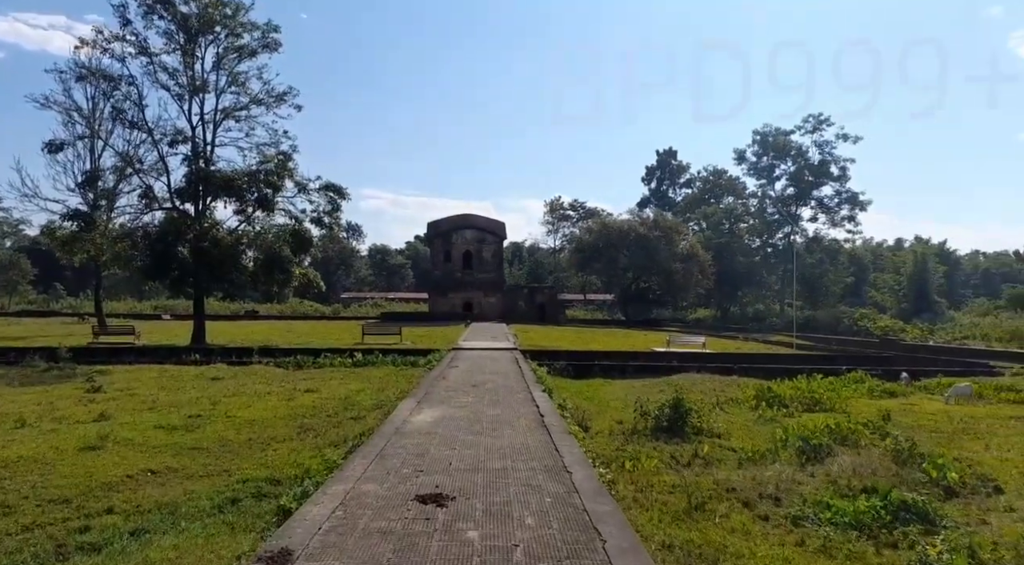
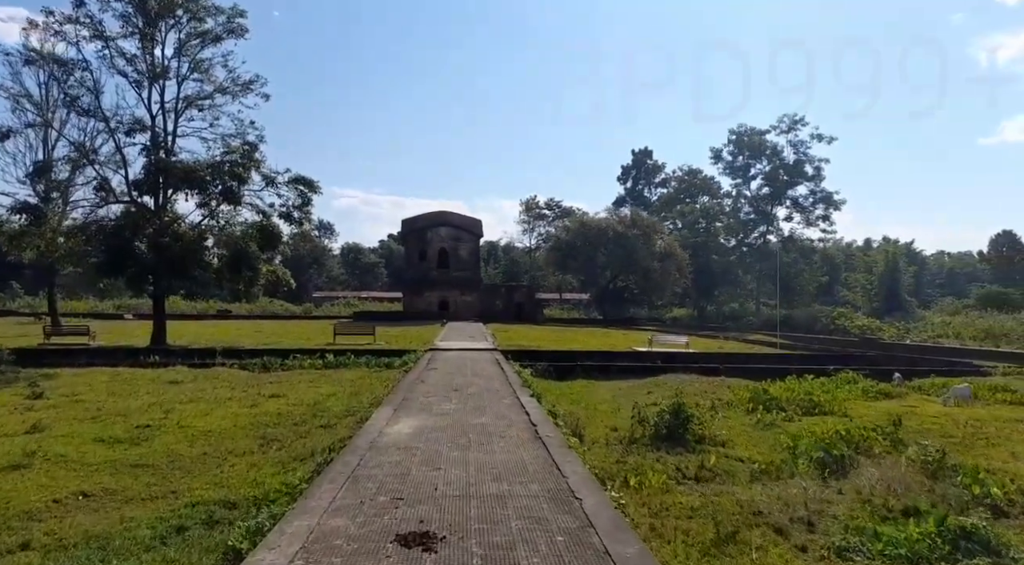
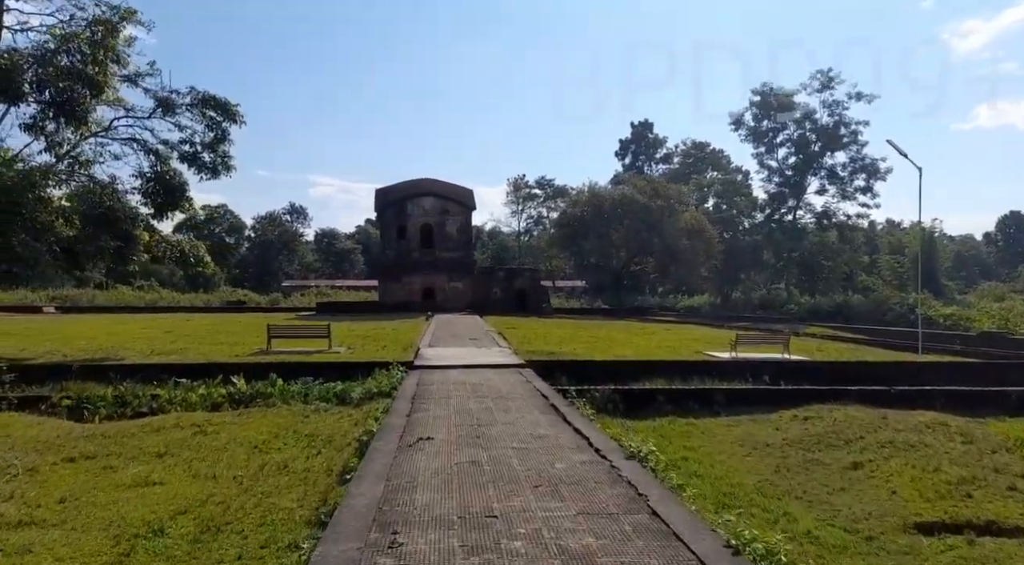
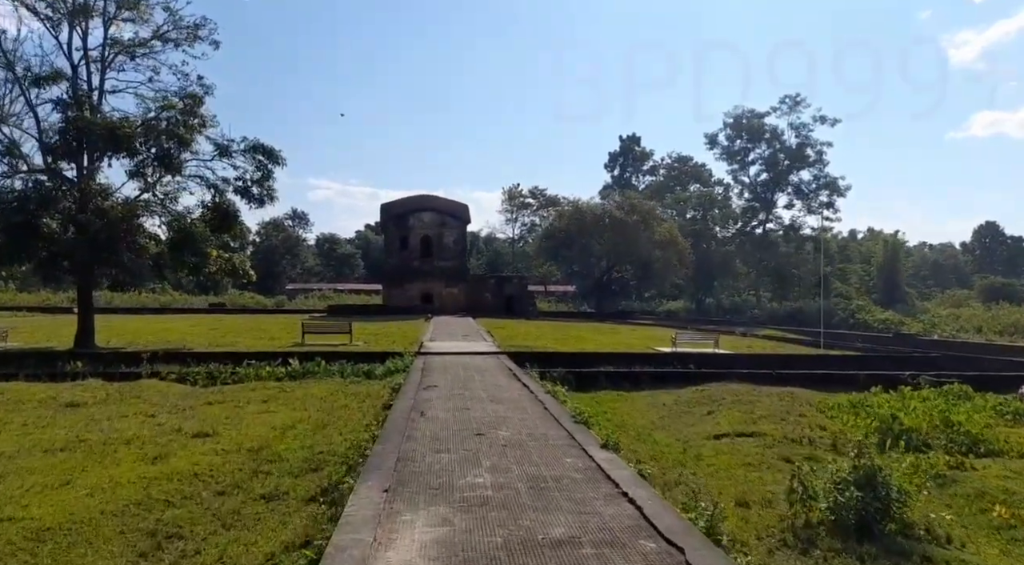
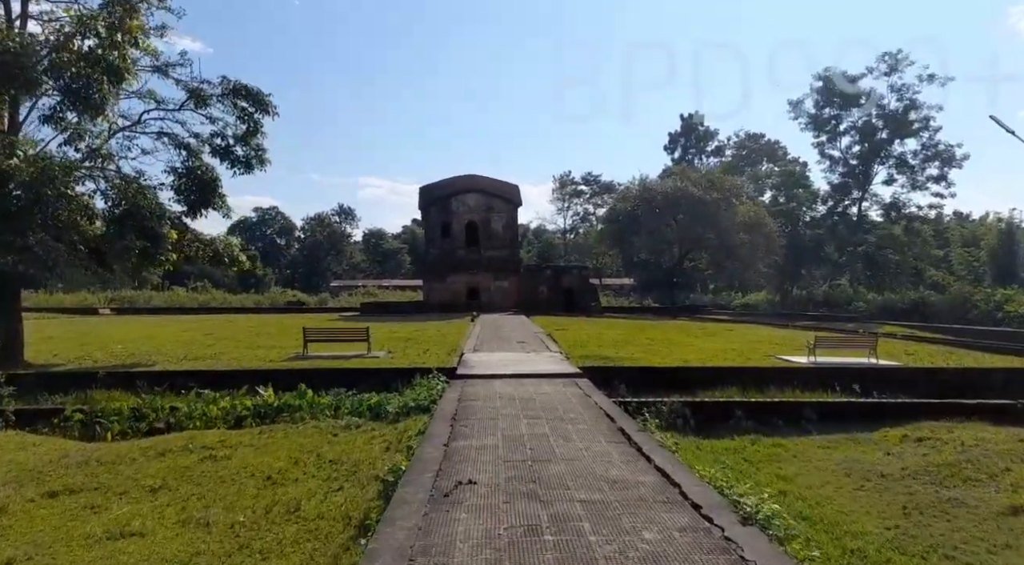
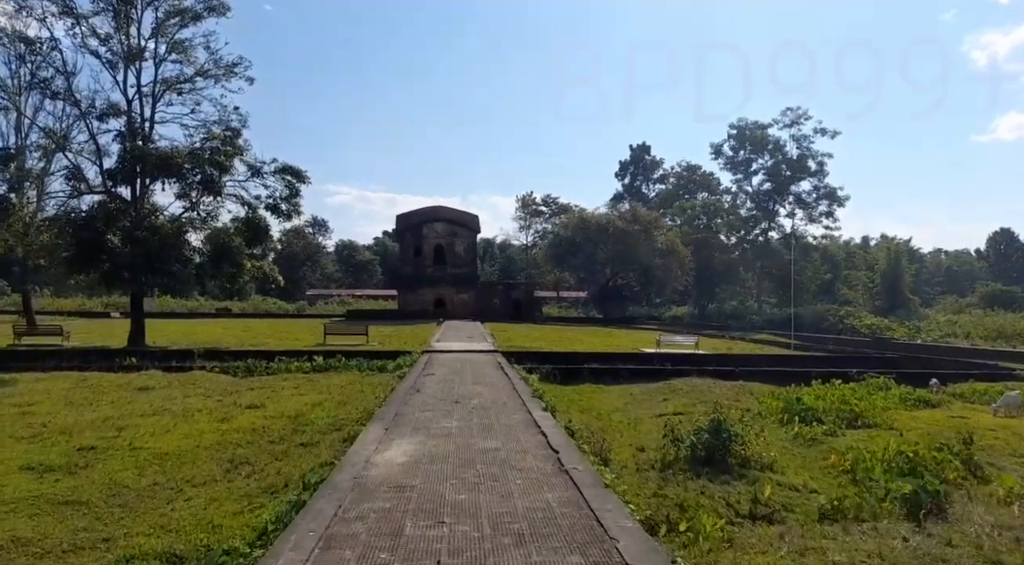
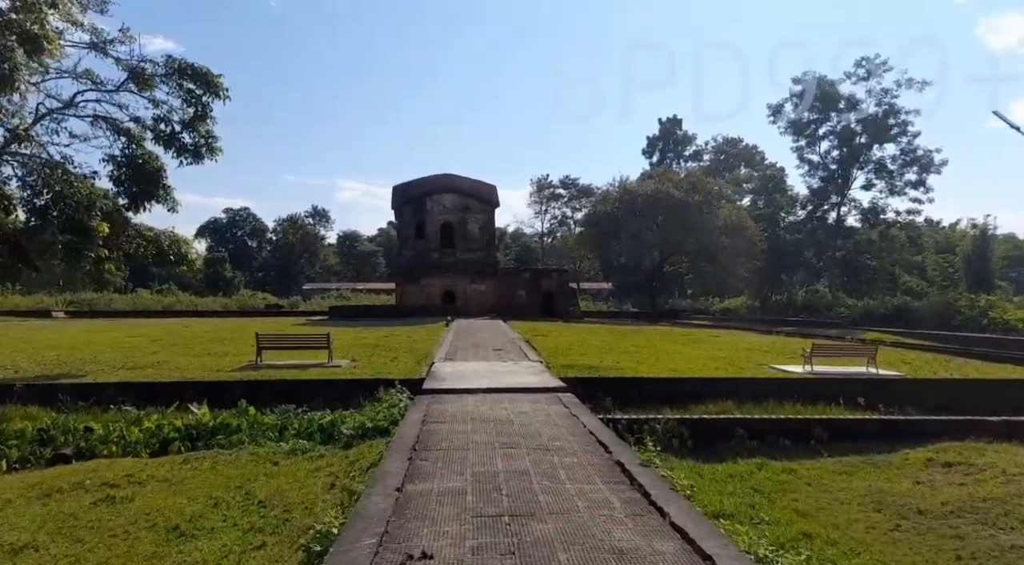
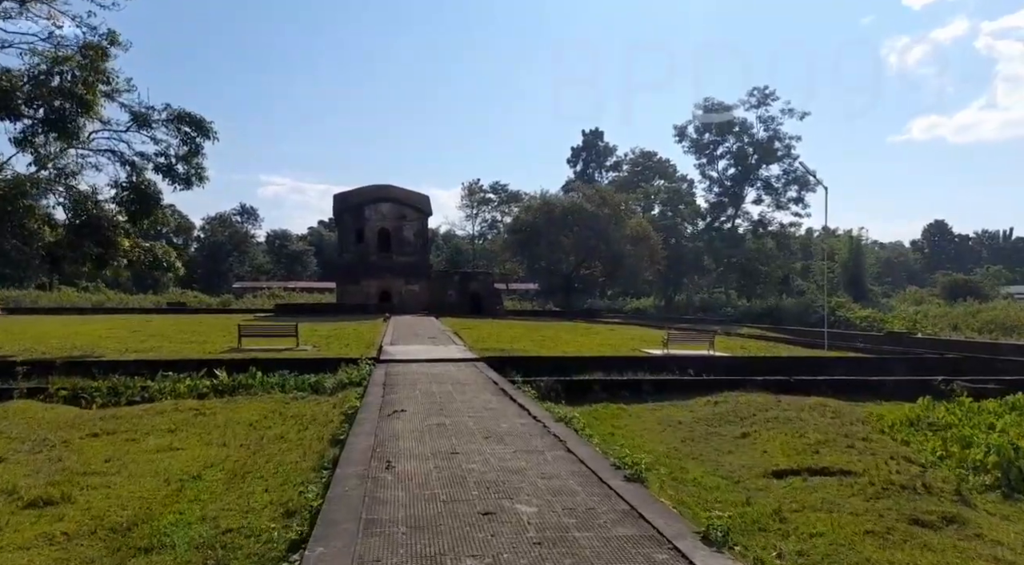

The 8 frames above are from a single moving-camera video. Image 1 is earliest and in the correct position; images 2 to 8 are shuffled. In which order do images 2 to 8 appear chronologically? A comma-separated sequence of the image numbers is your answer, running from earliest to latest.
2, 6, 4, 8, 3, 5, 7
